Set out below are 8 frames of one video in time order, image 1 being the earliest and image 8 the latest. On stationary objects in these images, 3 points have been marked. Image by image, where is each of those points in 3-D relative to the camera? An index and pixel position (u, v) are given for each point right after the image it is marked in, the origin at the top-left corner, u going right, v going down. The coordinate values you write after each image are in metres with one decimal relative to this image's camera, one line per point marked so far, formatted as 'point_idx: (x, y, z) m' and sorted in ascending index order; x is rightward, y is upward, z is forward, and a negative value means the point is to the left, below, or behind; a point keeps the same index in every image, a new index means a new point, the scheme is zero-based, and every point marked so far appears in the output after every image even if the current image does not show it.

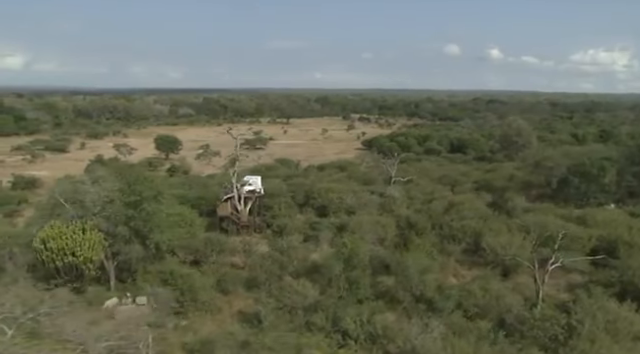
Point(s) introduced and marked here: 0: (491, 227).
0: (+5.9, -1.8, +17.4) m
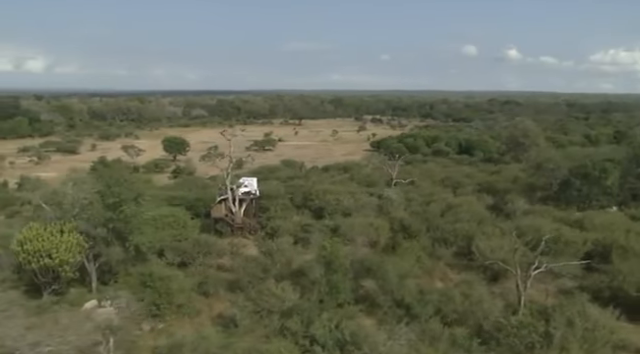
0: (+5.5, -1.8, +17.0) m
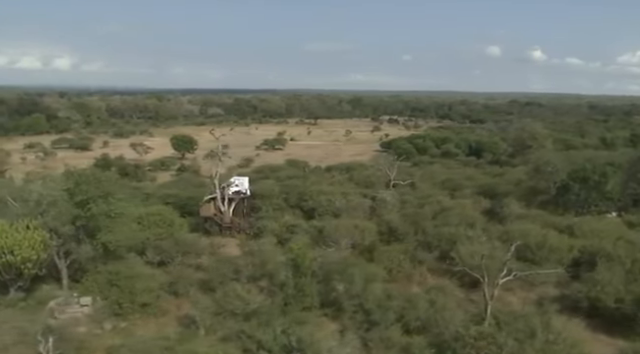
0: (+4.9, -1.9, +16.6) m
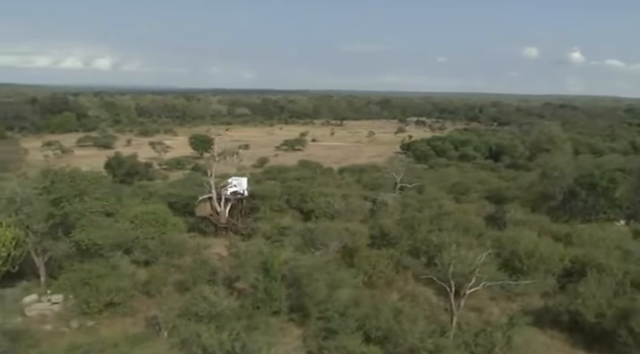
0: (+4.4, -2.1, +16.0) m
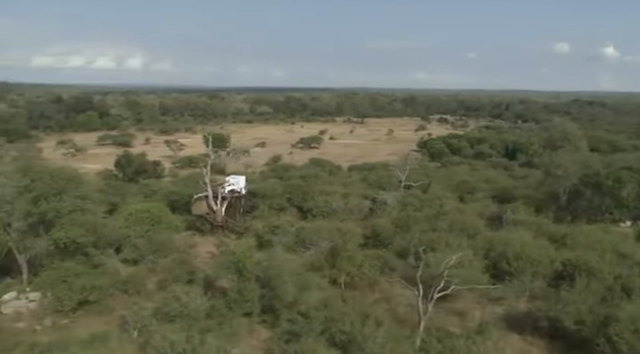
0: (+4.0, -2.0, +15.6) m
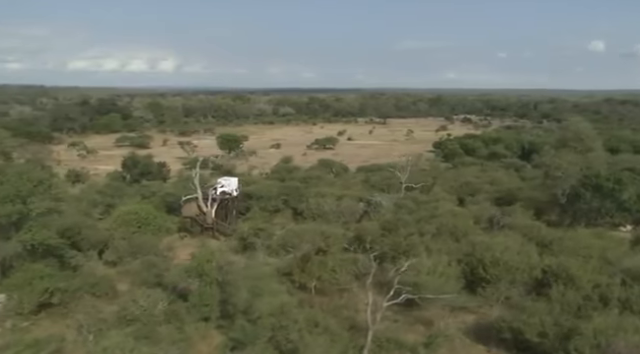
0: (+3.3, -2.1, +15.0) m
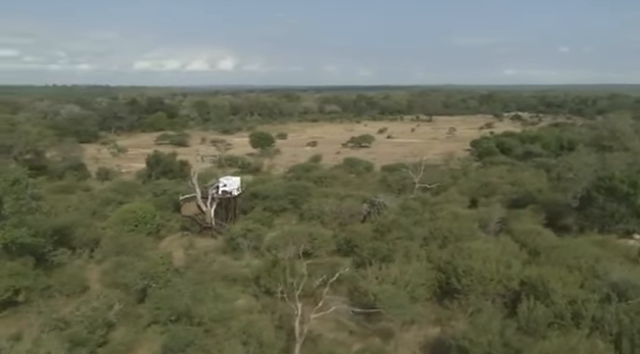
0: (+2.6, -2.1, +14.3) m
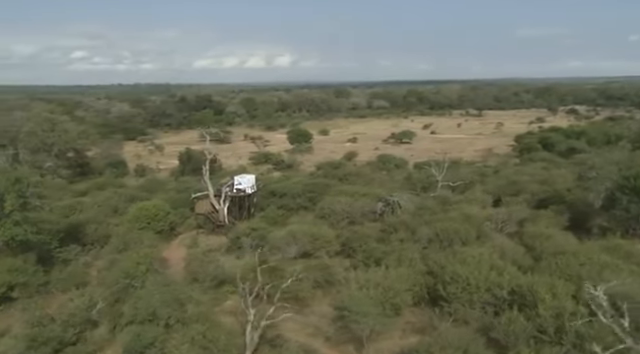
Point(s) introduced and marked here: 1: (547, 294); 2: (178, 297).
0: (+2.3, -2.1, +13.7) m
1: (+4.7, -2.4, +10.2) m
2: (-3.0, -2.6, +11.0) m
